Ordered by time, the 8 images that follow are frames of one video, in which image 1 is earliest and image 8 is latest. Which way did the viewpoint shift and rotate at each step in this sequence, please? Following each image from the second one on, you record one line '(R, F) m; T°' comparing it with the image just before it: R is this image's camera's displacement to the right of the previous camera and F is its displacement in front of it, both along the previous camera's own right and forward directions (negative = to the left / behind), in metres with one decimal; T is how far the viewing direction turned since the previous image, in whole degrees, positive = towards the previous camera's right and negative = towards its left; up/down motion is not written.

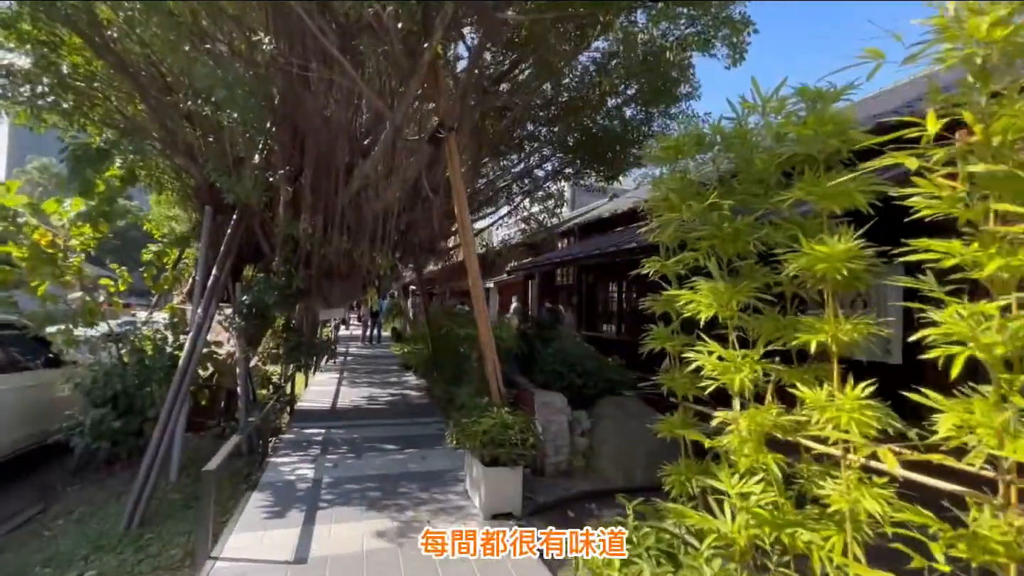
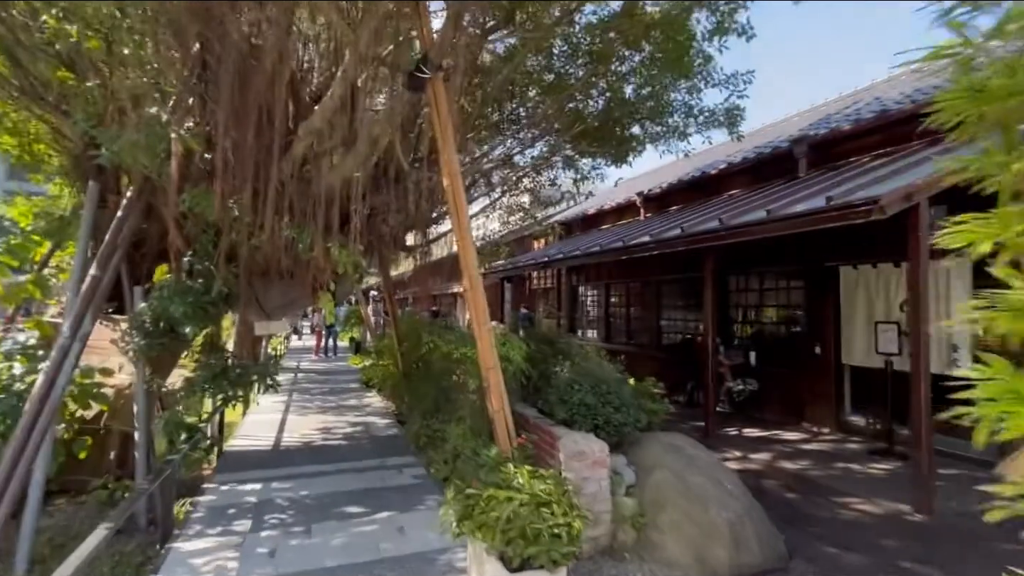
(-0.5, +1.7) m; +5°
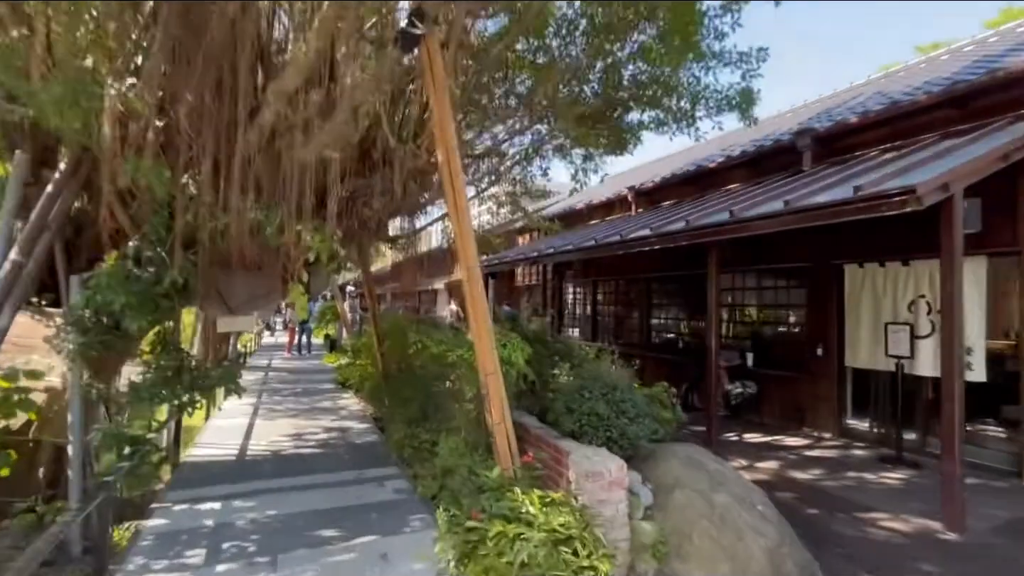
(-0.2, +0.6) m; +3°
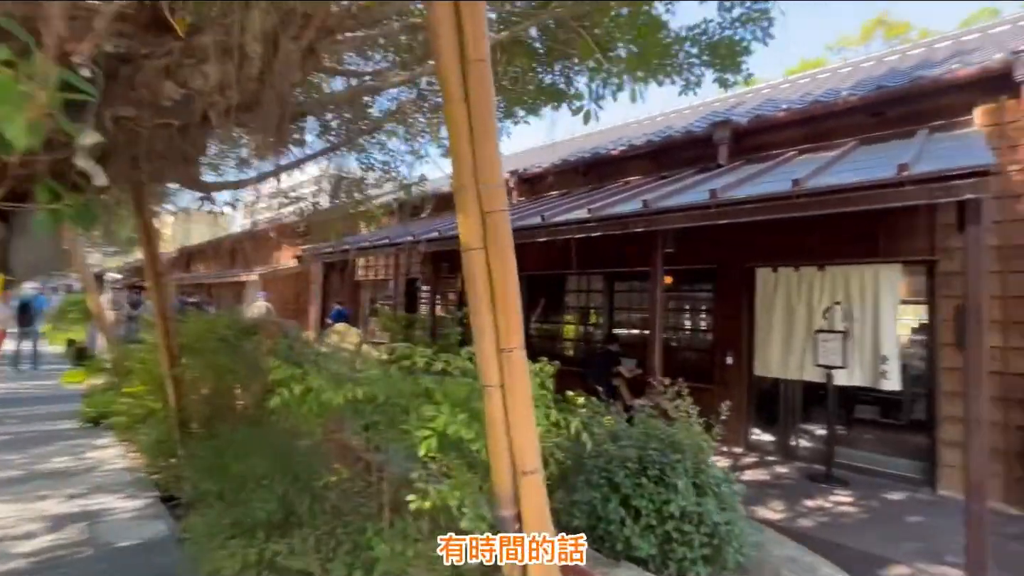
(-0.8, +2.3) m; +21°
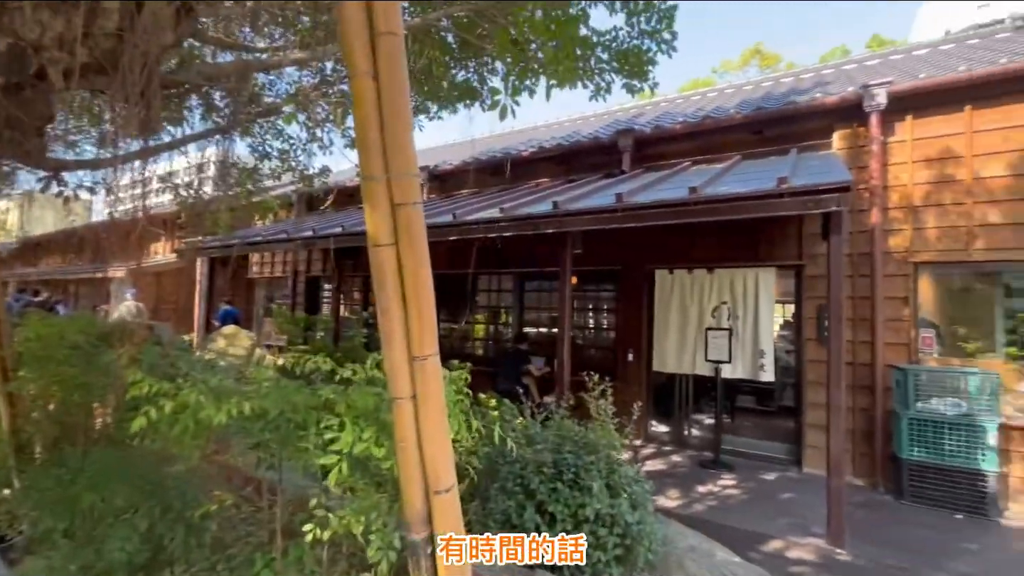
(0.0, +0.1) m; +11°
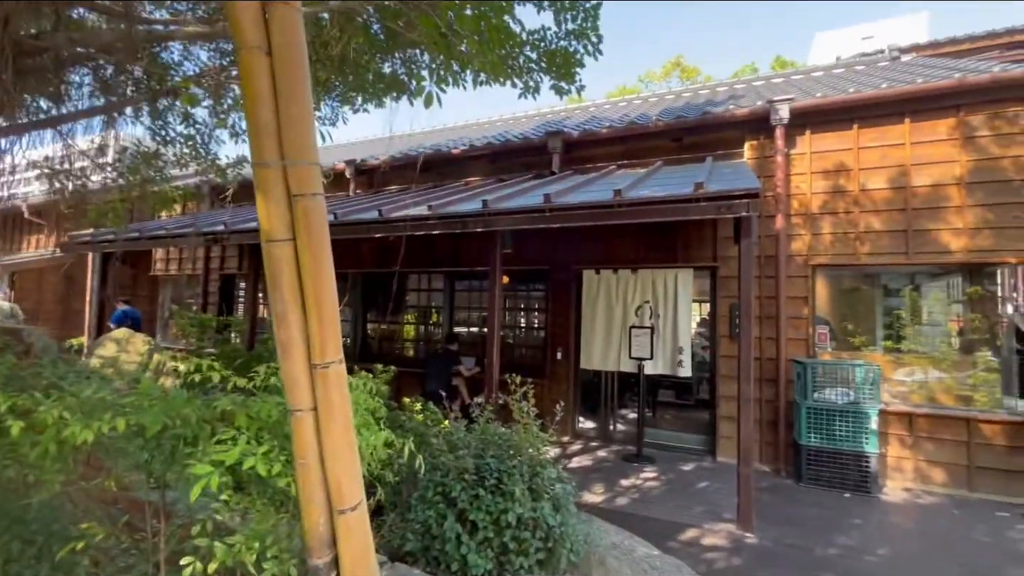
(+0.1, +0.1) m; +8°
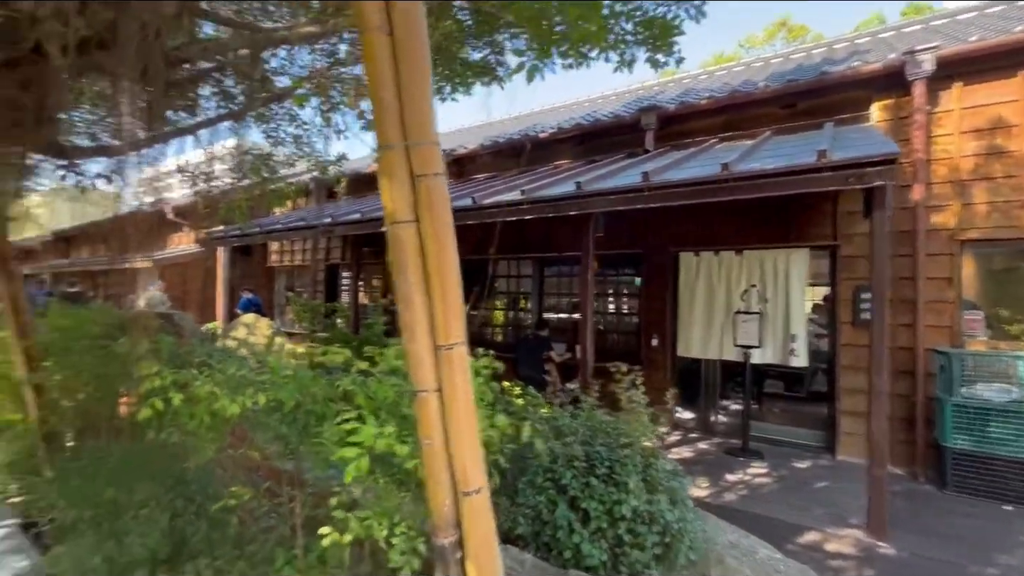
(-0.1, +0.1) m; -10°
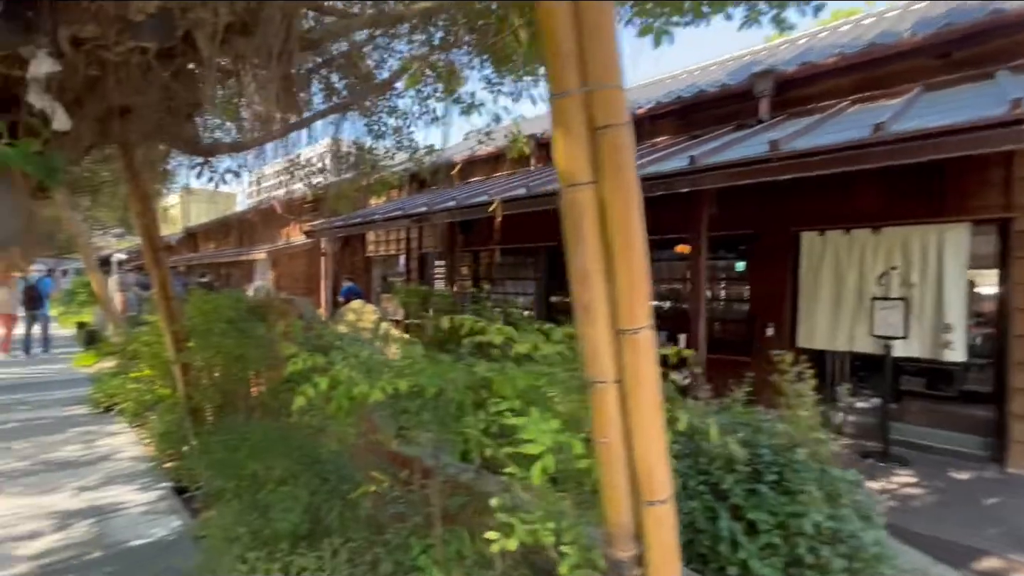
(-0.3, +0.2) m; -10°
